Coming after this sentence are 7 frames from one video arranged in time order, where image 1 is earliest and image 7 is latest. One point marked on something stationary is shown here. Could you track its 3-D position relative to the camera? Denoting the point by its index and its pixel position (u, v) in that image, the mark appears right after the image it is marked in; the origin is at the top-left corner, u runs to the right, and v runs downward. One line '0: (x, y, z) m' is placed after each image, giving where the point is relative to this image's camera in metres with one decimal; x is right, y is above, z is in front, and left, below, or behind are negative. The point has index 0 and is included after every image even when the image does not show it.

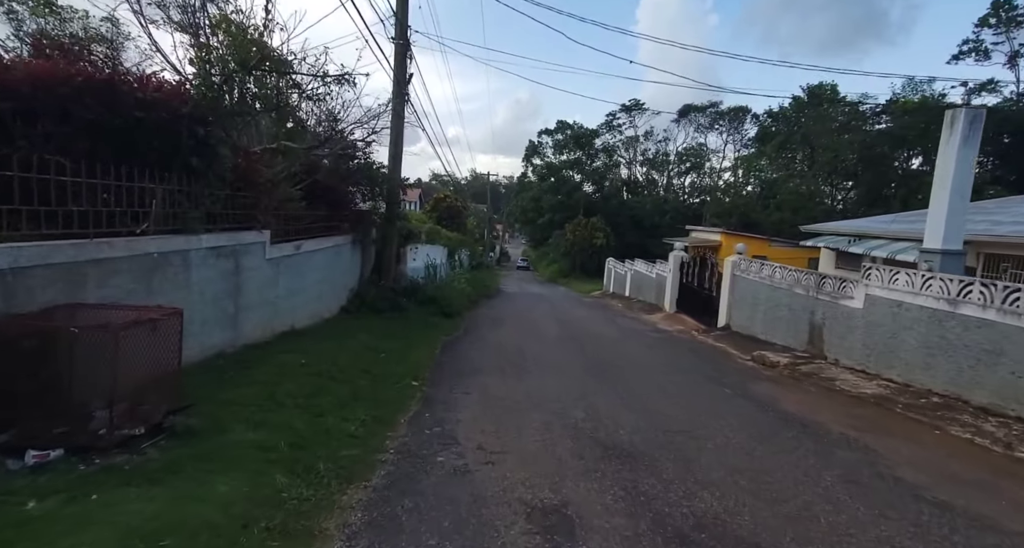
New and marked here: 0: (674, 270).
0: (+6.0, +0.1, +18.5) m
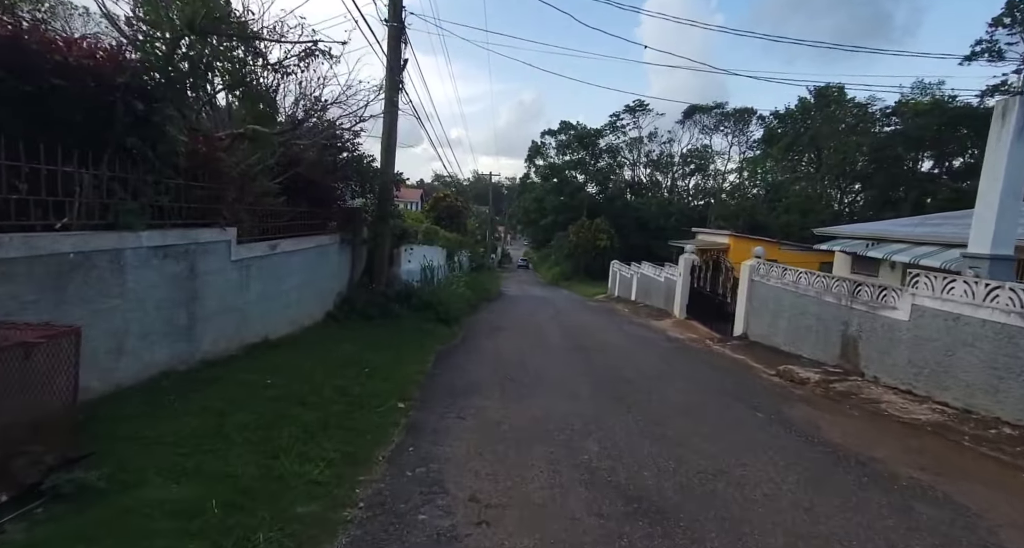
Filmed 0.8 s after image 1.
0: (+6.1, 0.0, +17.6) m
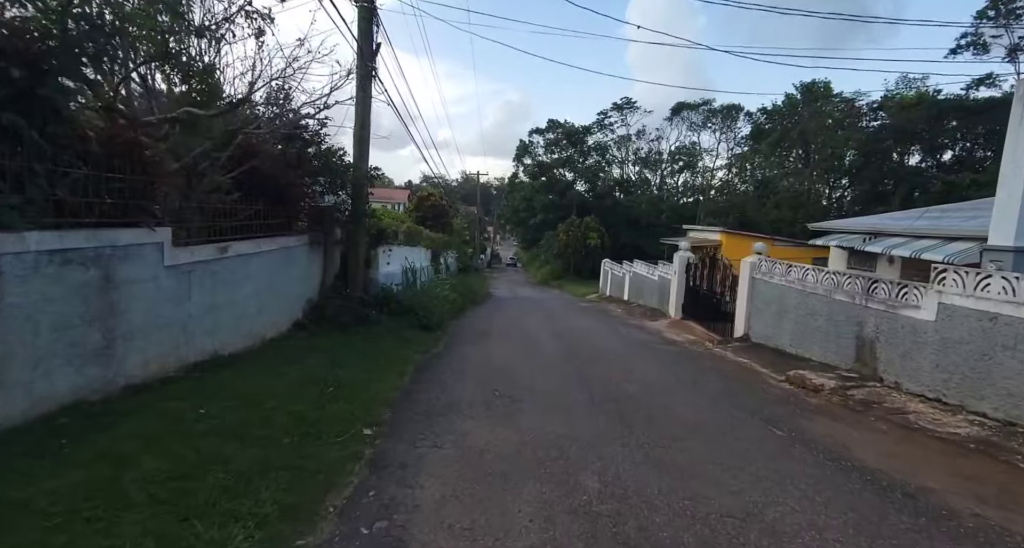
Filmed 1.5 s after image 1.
0: (+5.7, 0.0, +16.9) m
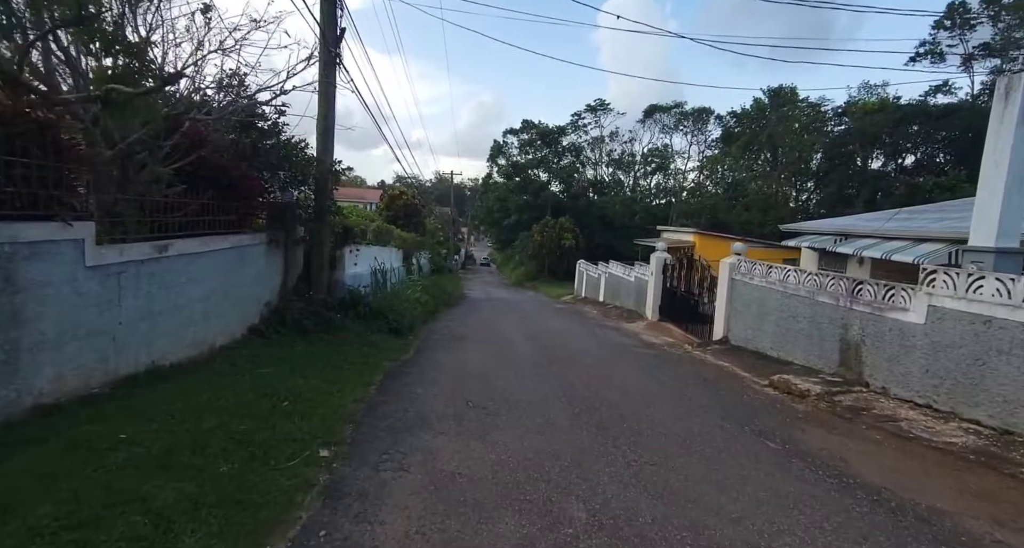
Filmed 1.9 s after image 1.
0: (+4.8, 0.0, +16.7) m
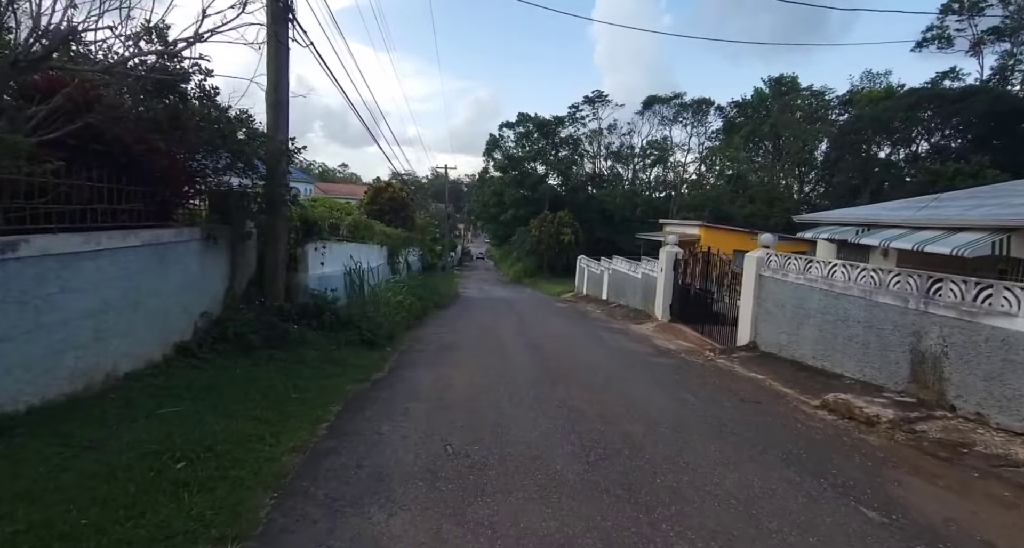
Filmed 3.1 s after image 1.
0: (+4.7, +0.1, +15.2) m
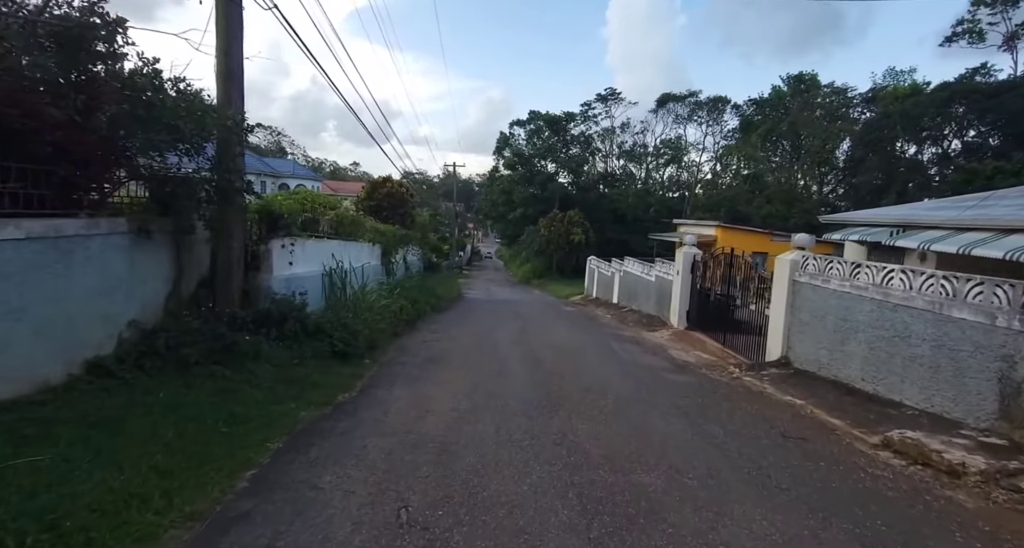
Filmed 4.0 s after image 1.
0: (+4.8, 0.0, +13.9) m
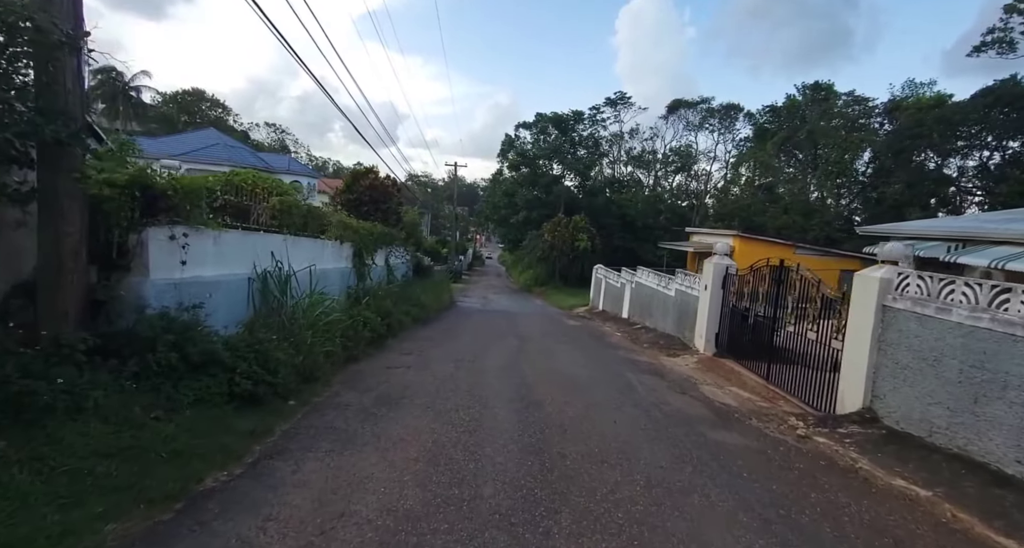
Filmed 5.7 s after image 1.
0: (+4.7, -0.3, +11.6) m
